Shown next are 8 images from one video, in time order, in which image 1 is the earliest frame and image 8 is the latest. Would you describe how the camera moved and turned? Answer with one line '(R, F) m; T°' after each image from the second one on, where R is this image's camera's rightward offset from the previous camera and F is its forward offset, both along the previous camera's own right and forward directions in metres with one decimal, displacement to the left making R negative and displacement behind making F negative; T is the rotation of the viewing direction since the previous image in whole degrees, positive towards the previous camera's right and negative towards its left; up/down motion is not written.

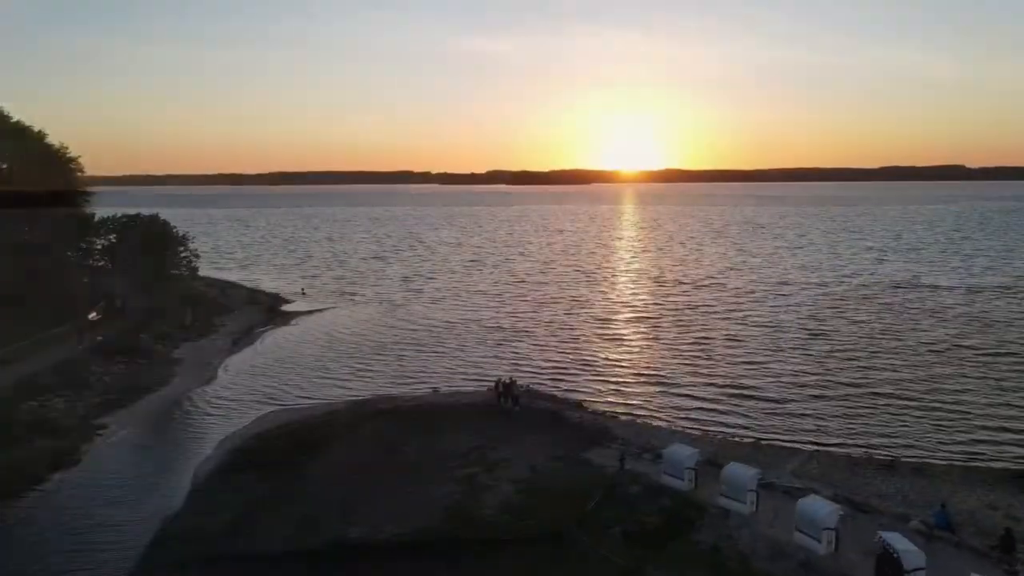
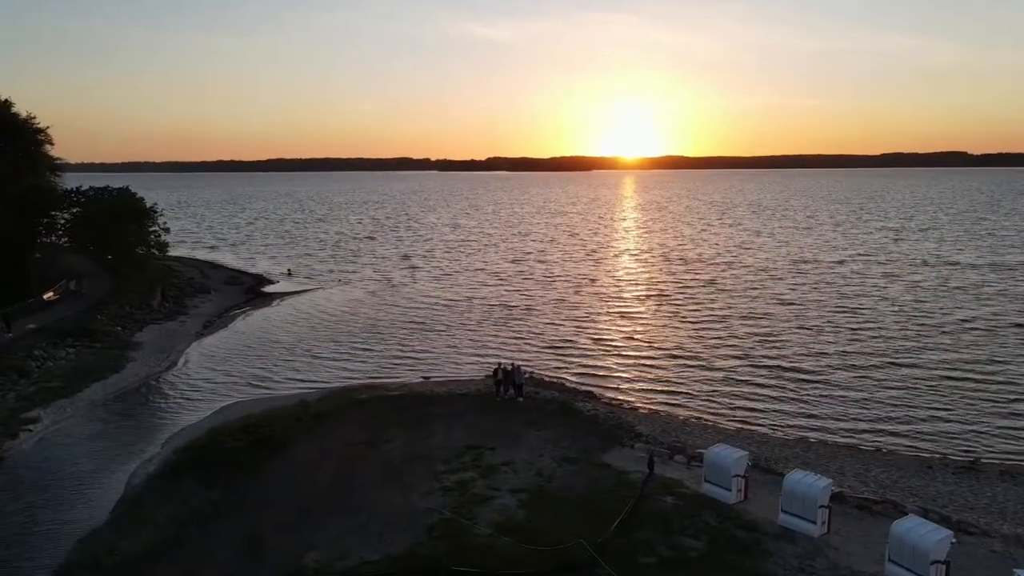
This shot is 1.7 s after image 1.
(-0.1, +5.2) m; 0°
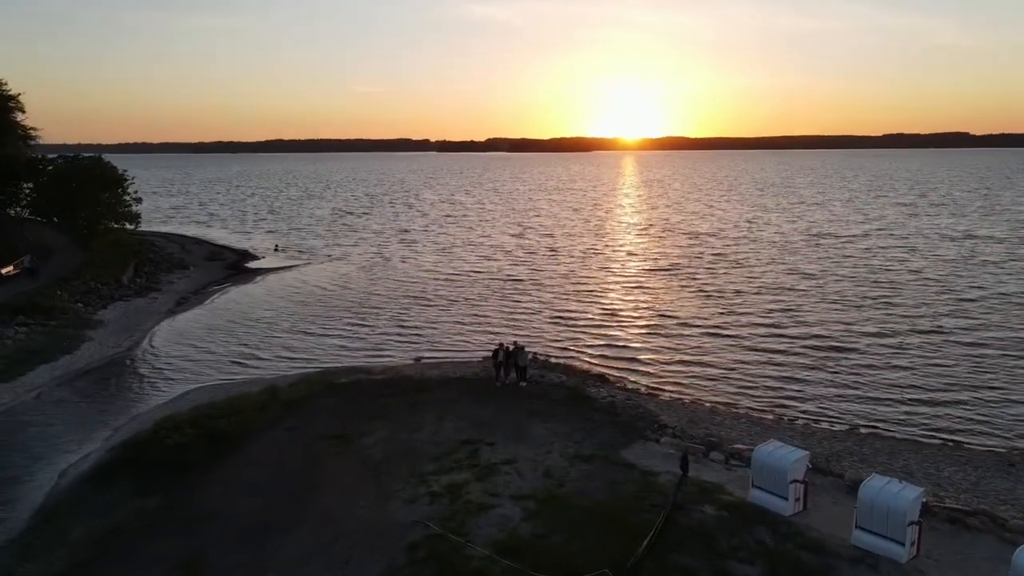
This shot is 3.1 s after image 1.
(-0.1, +4.0) m; 0°
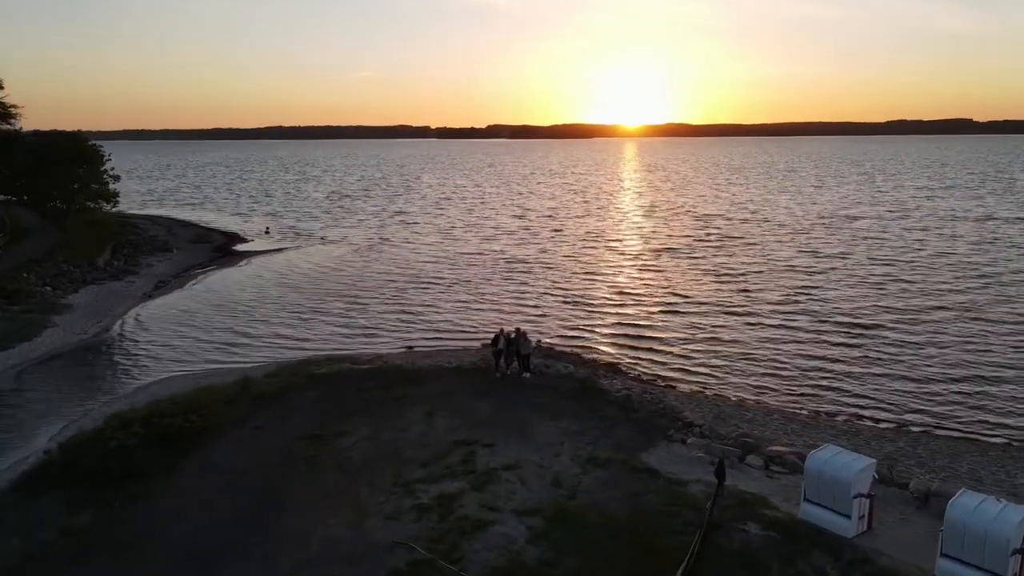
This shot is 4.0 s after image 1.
(0.0, +2.9) m; 0°
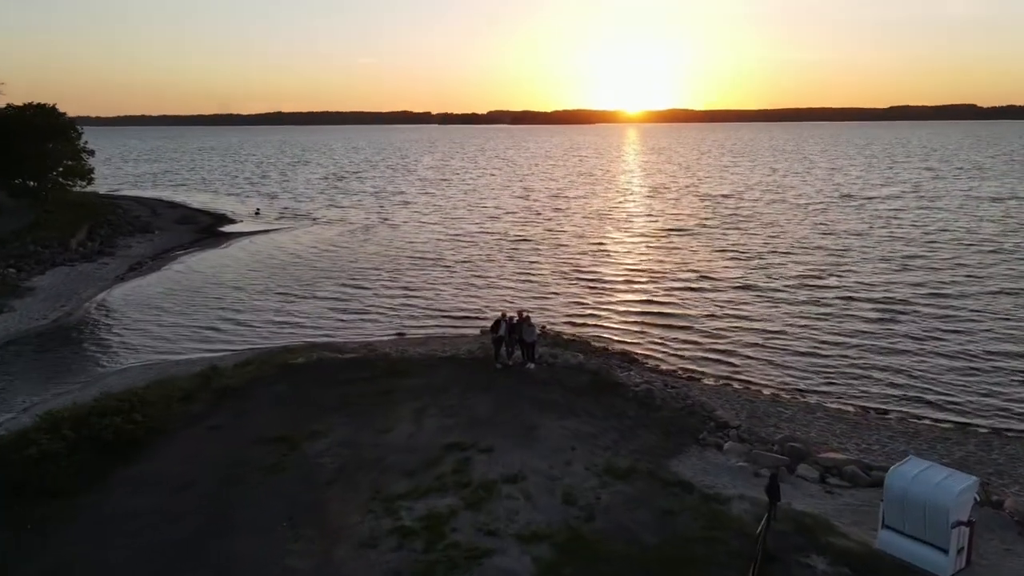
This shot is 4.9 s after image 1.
(0.0, +2.9) m; 0°
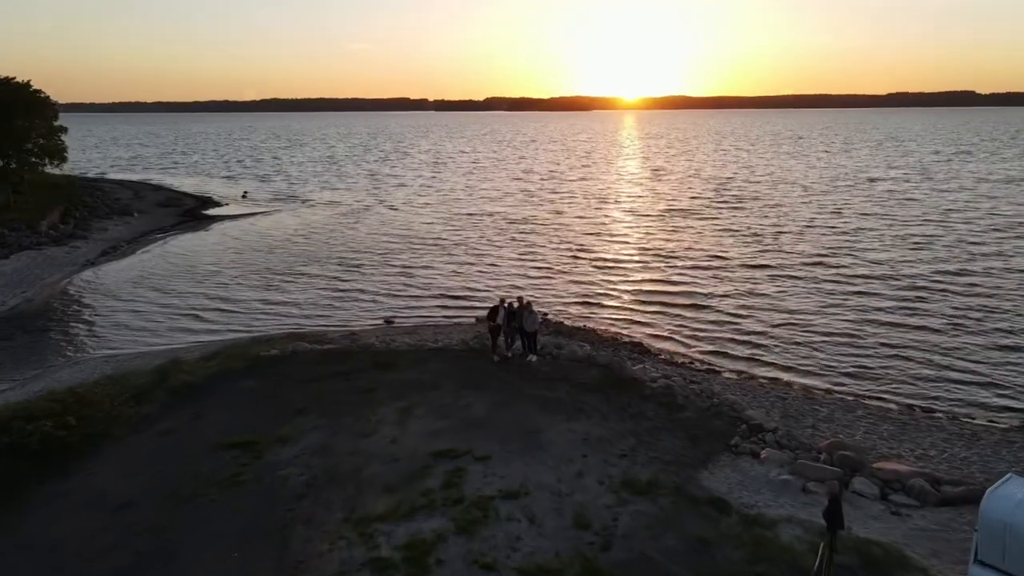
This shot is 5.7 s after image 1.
(0.0, +2.3) m; 0°
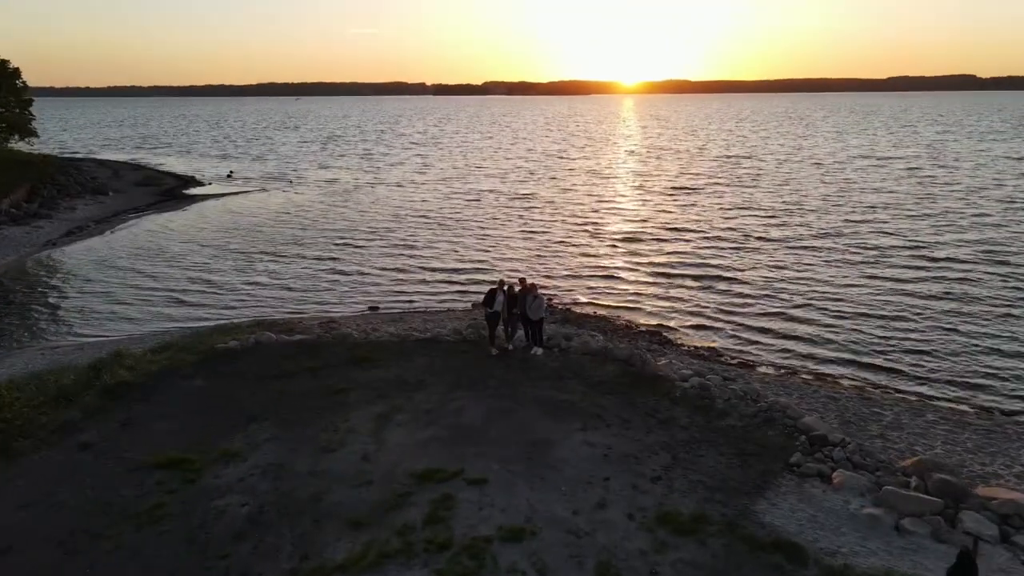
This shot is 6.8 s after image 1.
(-0.1, +2.8) m; 0°
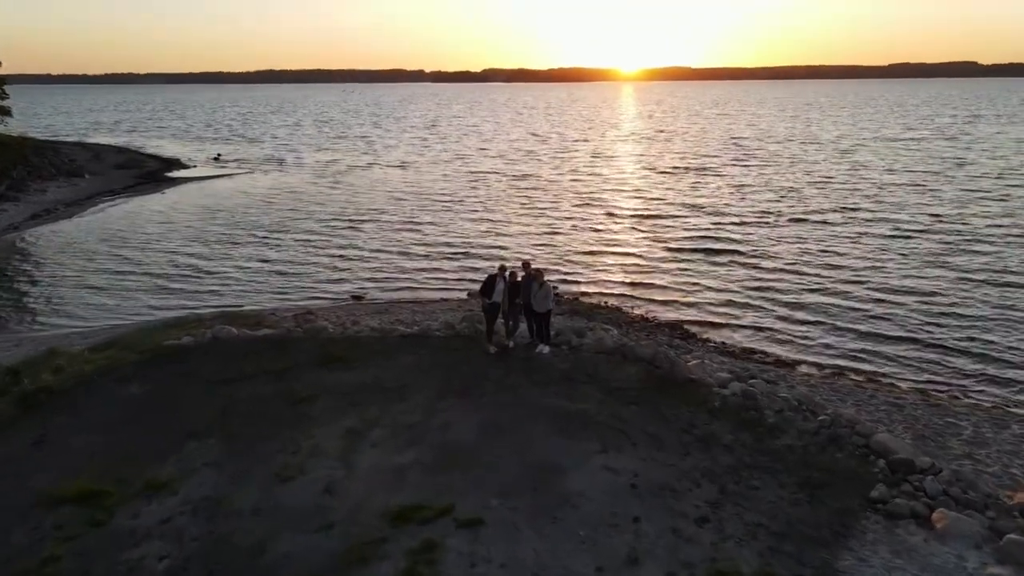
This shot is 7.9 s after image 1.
(0.0, +2.3) m; 0°
